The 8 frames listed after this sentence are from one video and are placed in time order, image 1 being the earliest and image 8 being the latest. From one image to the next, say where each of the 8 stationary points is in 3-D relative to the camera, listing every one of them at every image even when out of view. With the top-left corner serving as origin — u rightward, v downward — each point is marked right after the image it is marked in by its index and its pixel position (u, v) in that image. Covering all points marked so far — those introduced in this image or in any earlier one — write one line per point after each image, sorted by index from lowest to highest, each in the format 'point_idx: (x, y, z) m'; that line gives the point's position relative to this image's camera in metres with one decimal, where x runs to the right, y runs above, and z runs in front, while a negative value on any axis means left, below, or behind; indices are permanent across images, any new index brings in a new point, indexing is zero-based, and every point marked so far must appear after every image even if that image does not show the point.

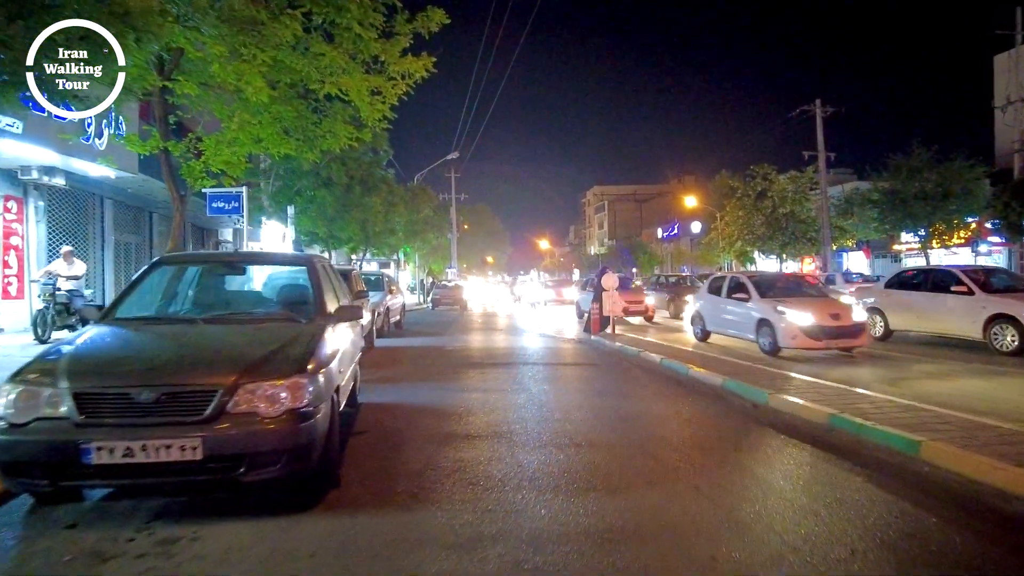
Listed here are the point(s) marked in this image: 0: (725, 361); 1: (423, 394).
0: (+3.8, -1.3, +12.0) m
1: (-1.3, -1.6, +9.7) m
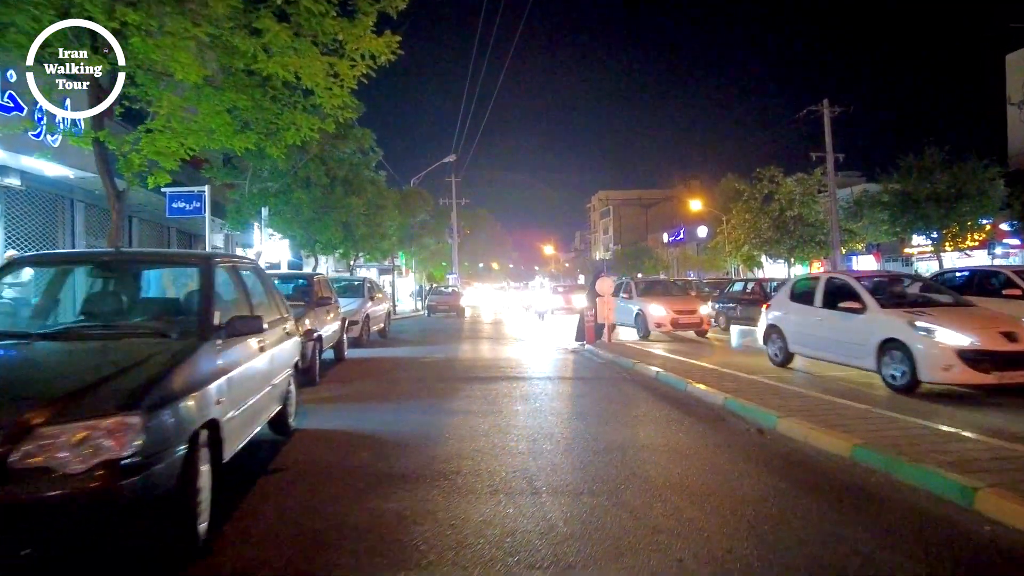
0: (+3.4, -1.4, +10.6) m
1: (-1.7, -1.6, +8.4) m
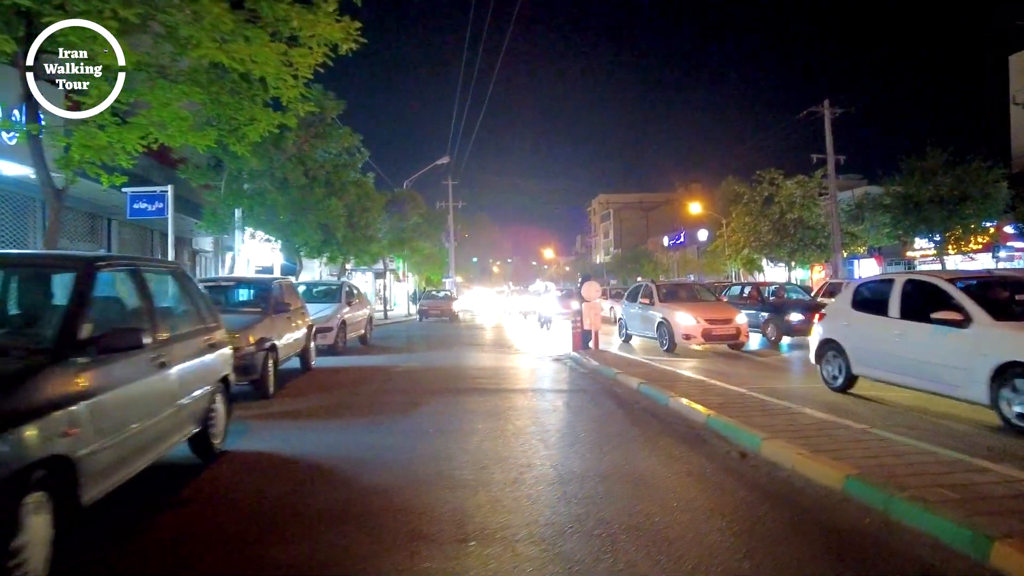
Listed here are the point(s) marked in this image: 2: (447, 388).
0: (+3.0, -1.5, +9.8) m
1: (-2.2, -1.7, +7.6) m
2: (-1.2, -1.7, +11.5) m
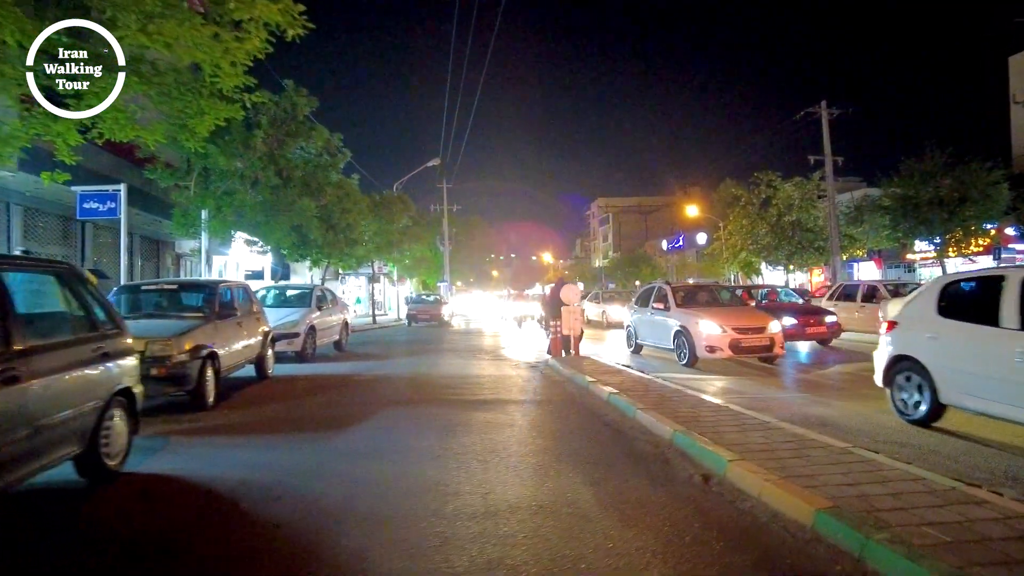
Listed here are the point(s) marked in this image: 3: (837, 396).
0: (+2.4, -1.5, +9.0) m
1: (-2.7, -1.7, +6.9) m
2: (-1.8, -1.8, +10.8) m
3: (+5.0, -1.7, +10.3) m
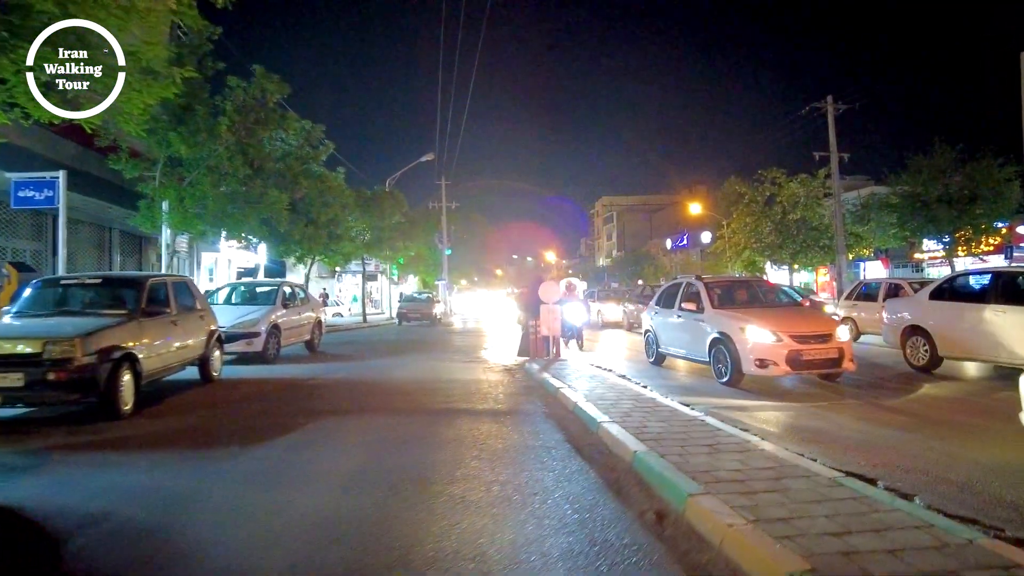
0: (+1.8, -1.5, +7.9) m
1: (-3.4, -1.7, +5.8) m
2: (-2.3, -1.7, +9.7) m
3: (+4.4, -1.6, +9.2) m
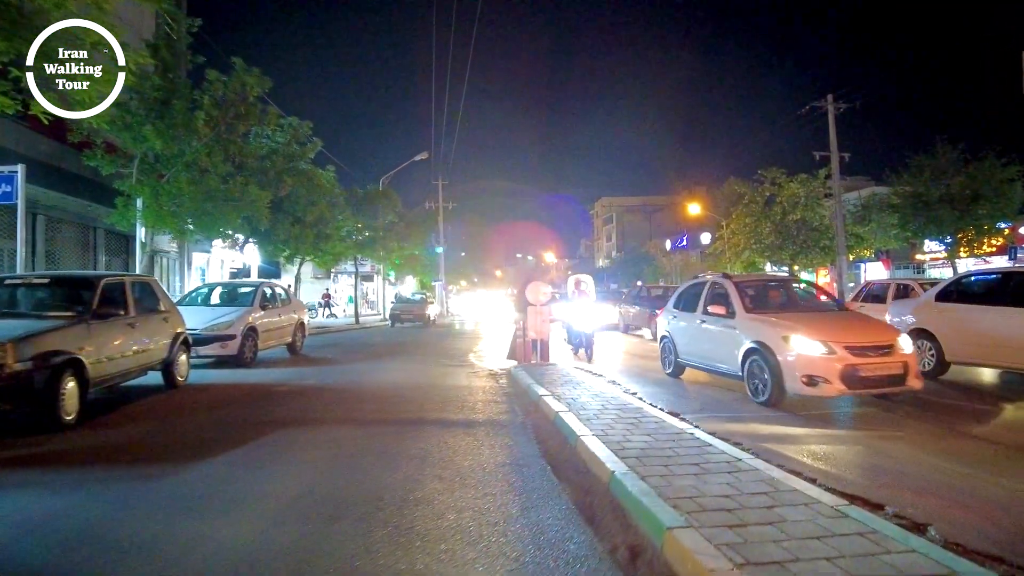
0: (+1.5, -1.5, +7.3) m
1: (-3.7, -1.7, +5.2) m
2: (-2.6, -1.7, +9.1) m
3: (+4.1, -1.6, +8.6) m
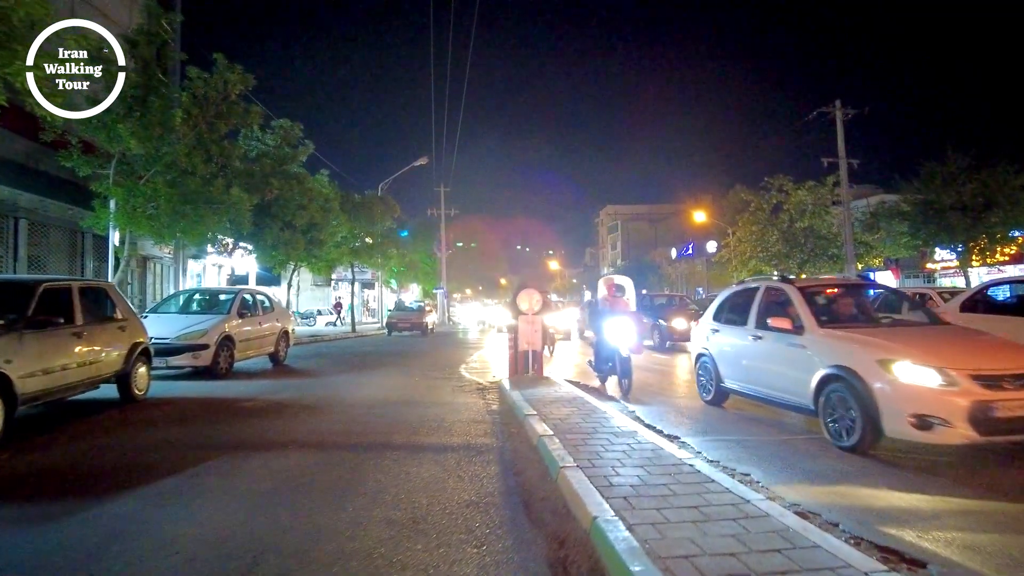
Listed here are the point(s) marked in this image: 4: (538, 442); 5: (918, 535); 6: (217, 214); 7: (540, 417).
0: (+1.3, -1.5, +6.4) m
1: (-3.9, -1.7, +4.3) m
2: (-2.9, -1.8, +8.2) m
3: (+3.9, -1.7, +7.6) m
4: (+0.3, -1.6, +7.0) m
5: (+2.9, -1.7, +4.8) m
6: (-7.6, +1.9, +17.3) m
7: (+0.3, -1.6, +8.2) m
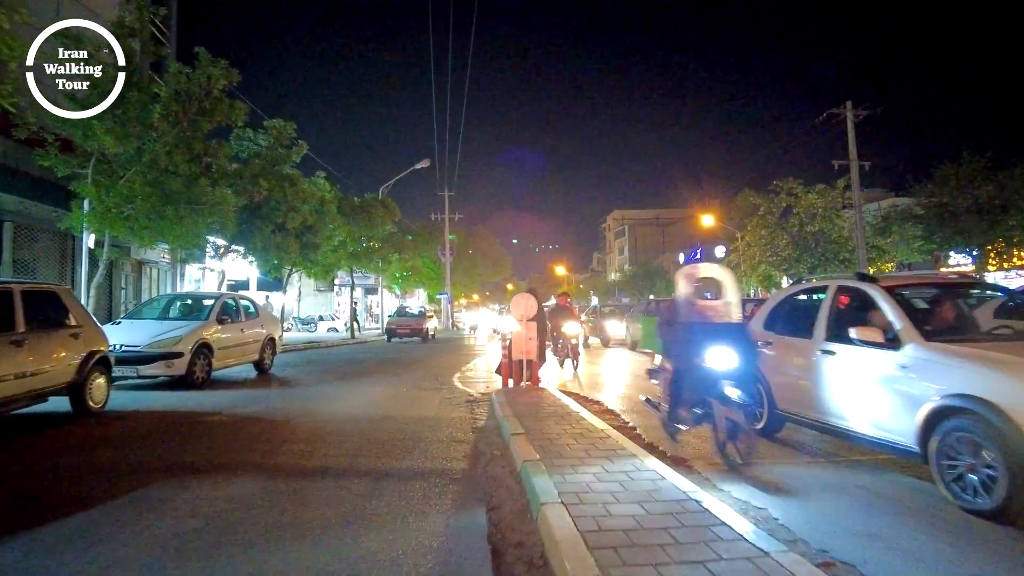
0: (+1.1, -1.6, +5.5) m
1: (-4.1, -1.7, +3.4) m
2: (-3.0, -1.8, +7.3) m
3: (+3.7, -1.8, +6.7) m
4: (+0.1, -1.6, +6.1) m
5: (+2.7, -1.7, +3.9) m
6: (-7.7, +1.8, +16.5) m
7: (+0.2, -1.6, +7.3) m
